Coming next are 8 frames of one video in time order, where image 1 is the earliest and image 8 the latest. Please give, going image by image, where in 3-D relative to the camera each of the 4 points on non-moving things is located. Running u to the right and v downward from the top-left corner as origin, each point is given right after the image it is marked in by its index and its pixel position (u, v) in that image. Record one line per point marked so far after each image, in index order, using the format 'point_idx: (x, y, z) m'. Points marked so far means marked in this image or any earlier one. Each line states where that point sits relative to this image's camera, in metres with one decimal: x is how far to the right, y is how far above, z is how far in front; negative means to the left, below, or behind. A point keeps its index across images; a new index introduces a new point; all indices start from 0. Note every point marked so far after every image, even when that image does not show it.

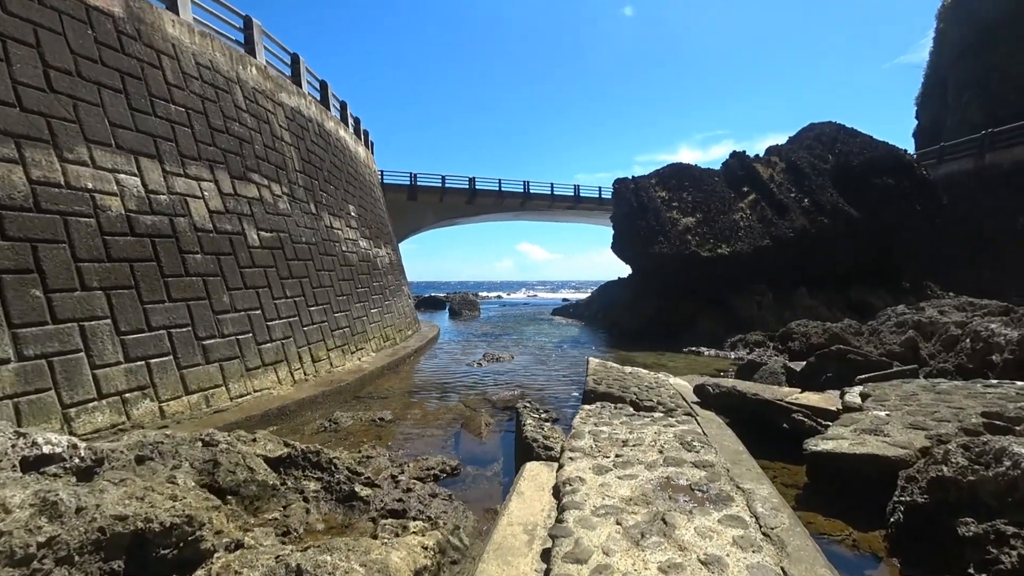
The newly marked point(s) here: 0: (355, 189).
0: (-5.0, +3.1, +12.1) m
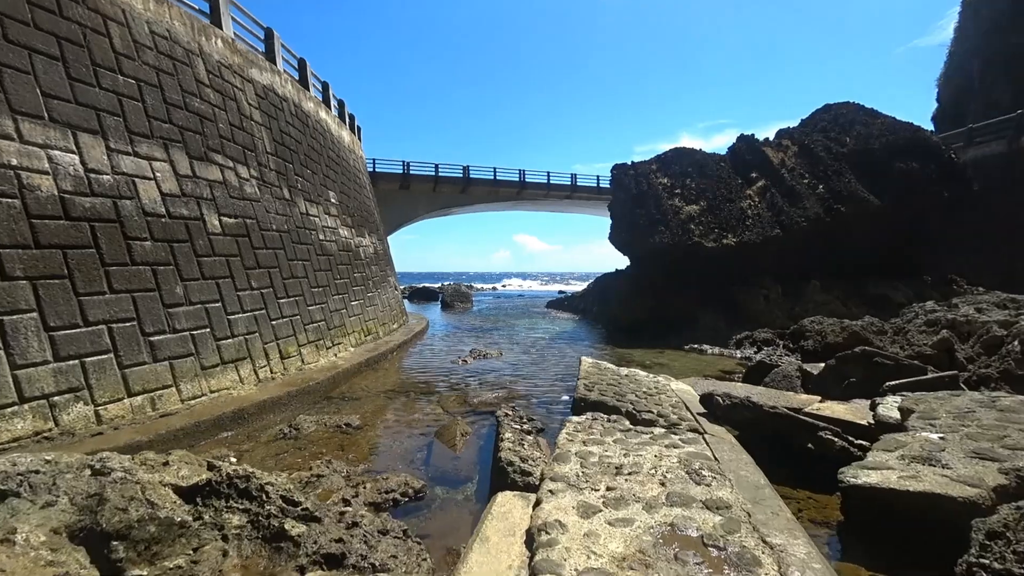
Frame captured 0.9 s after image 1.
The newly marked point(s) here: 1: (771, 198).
0: (-5.1, +3.4, +11.4) m
1: (+9.5, +3.3, +14.3) m
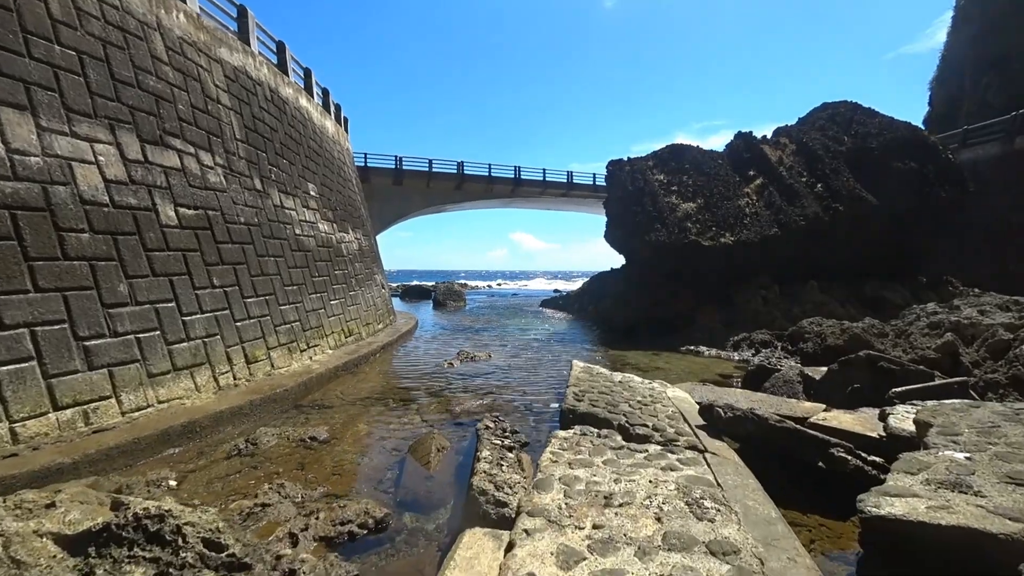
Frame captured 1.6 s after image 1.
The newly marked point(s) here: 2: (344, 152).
0: (-5.5, +3.4, +10.8) m
1: (+9.1, +3.3, +14.0) m
2: (-6.0, +4.8, +13.7) m
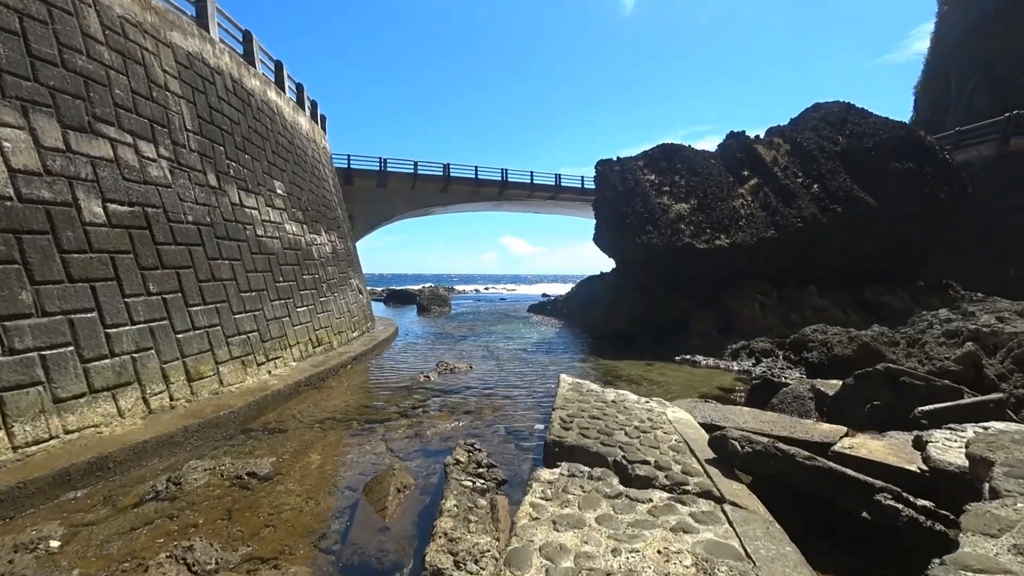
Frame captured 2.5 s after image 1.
0: (-5.8, +3.3, +10.0) m
1: (+8.7, +3.2, +13.4) m
2: (-6.4, +4.7, +12.9) m
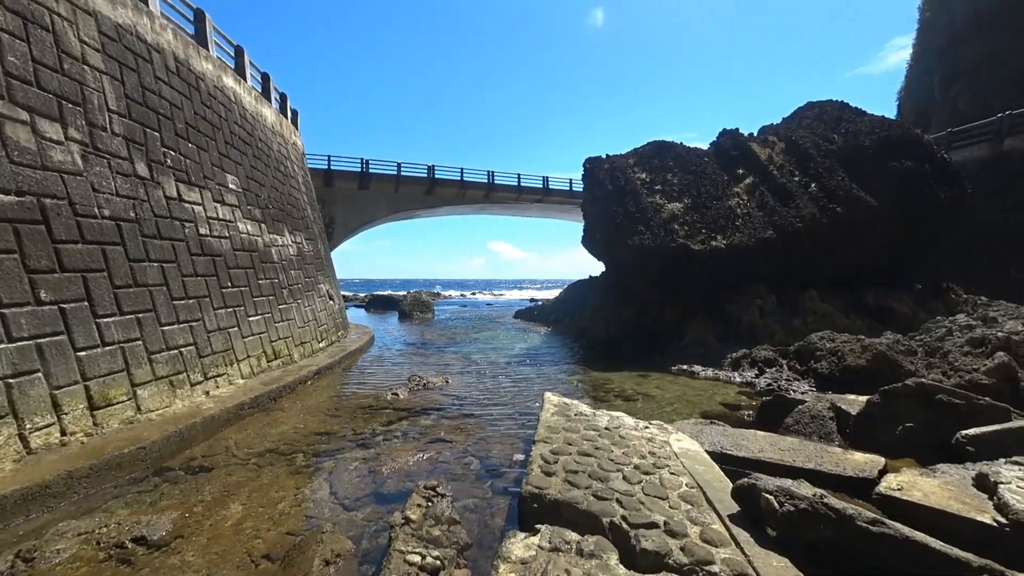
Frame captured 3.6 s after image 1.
0: (-6.3, +3.1, +9.0) m
1: (+8.2, +3.0, +12.8) m
2: (-7.0, +4.5, +11.9) m
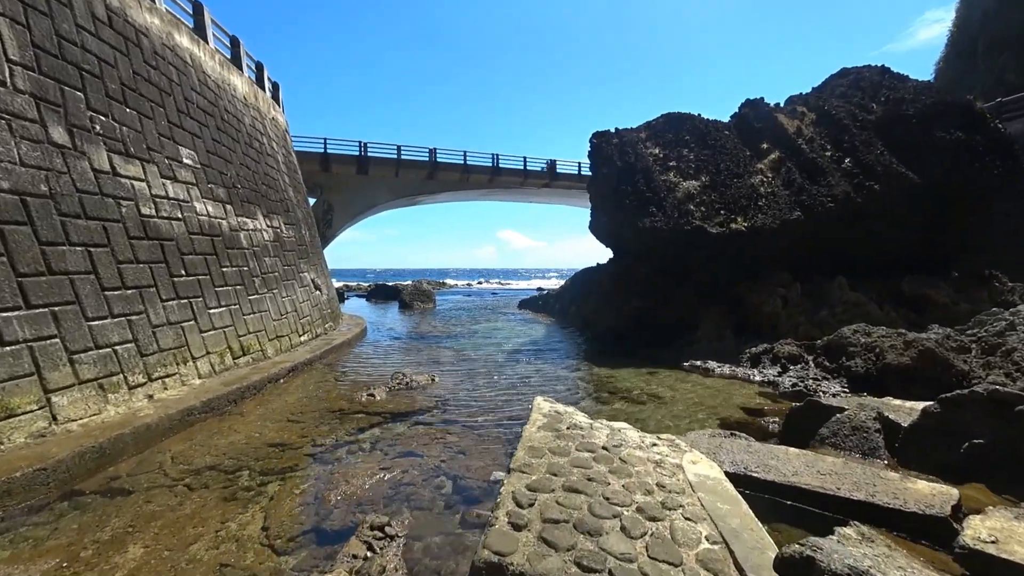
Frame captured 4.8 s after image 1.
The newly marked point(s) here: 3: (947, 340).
0: (-6.4, +3.4, +8.2) m
1: (+8.1, +3.4, +11.7) m
2: (-7.0, +4.8, +11.0) m
3: (+7.2, -0.9, +6.5) m
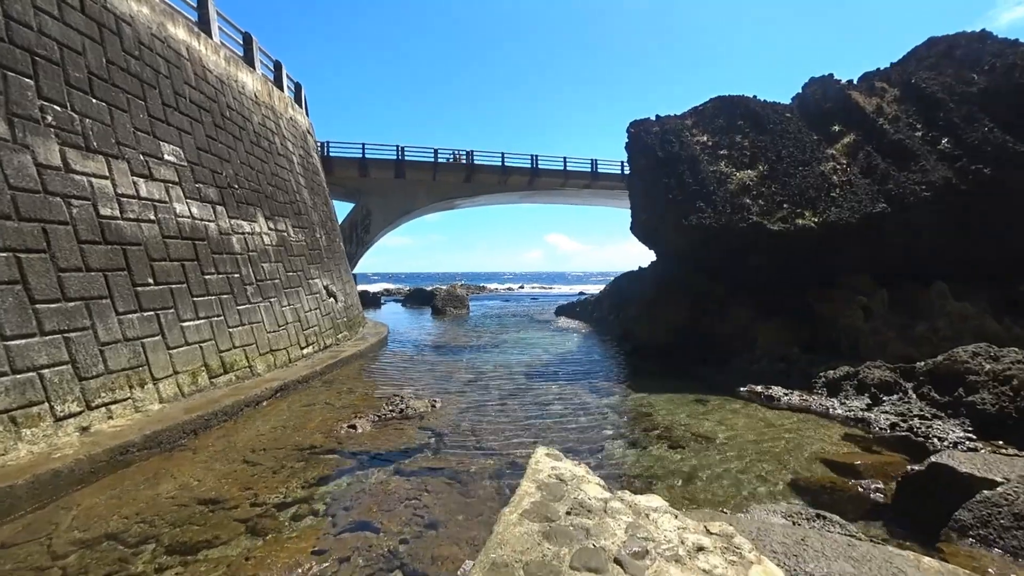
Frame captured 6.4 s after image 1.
0: (-6.1, +3.2, +7.6) m
1: (+8.7, +3.2, +9.6) m
2: (-6.5, +4.5, +10.6) m
3: (+7.2, -1.0, +4.5) m
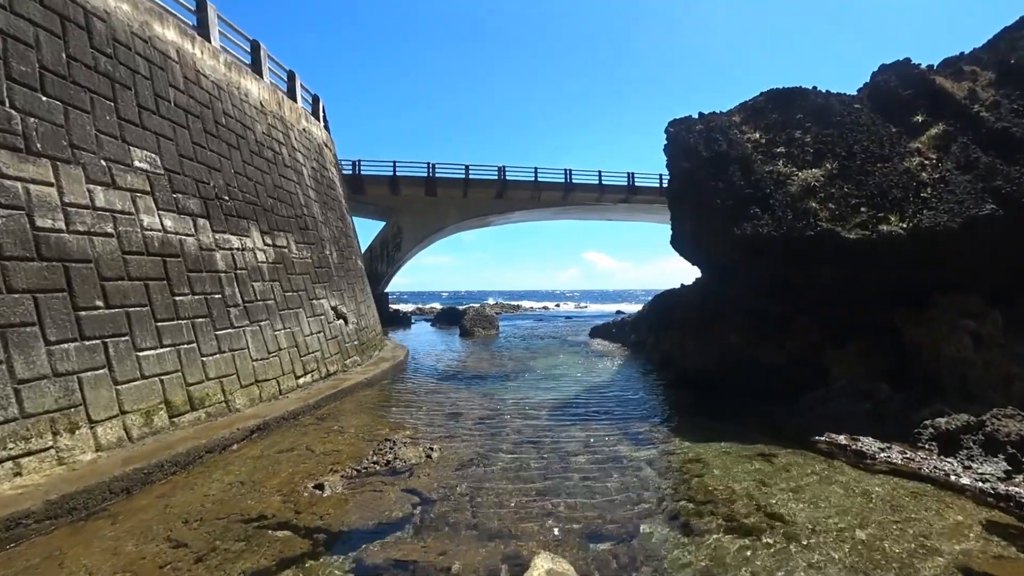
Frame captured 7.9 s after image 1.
0: (-5.8, +2.8, +7.0) m
1: (+9.1, +2.8, +7.8) m
2: (-5.9, +4.0, +10.1) m
3: (+7.2, -1.2, +2.6) m
